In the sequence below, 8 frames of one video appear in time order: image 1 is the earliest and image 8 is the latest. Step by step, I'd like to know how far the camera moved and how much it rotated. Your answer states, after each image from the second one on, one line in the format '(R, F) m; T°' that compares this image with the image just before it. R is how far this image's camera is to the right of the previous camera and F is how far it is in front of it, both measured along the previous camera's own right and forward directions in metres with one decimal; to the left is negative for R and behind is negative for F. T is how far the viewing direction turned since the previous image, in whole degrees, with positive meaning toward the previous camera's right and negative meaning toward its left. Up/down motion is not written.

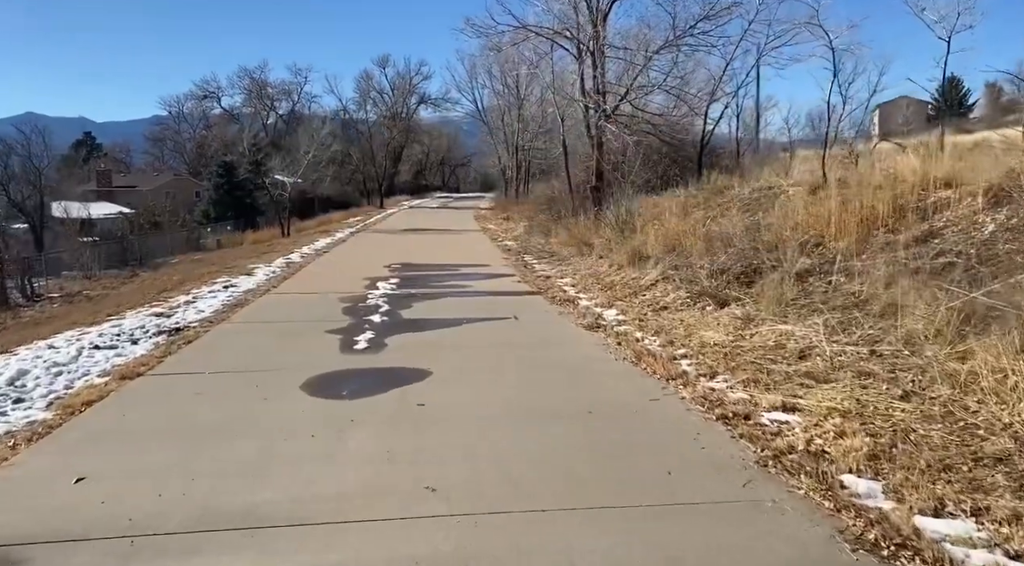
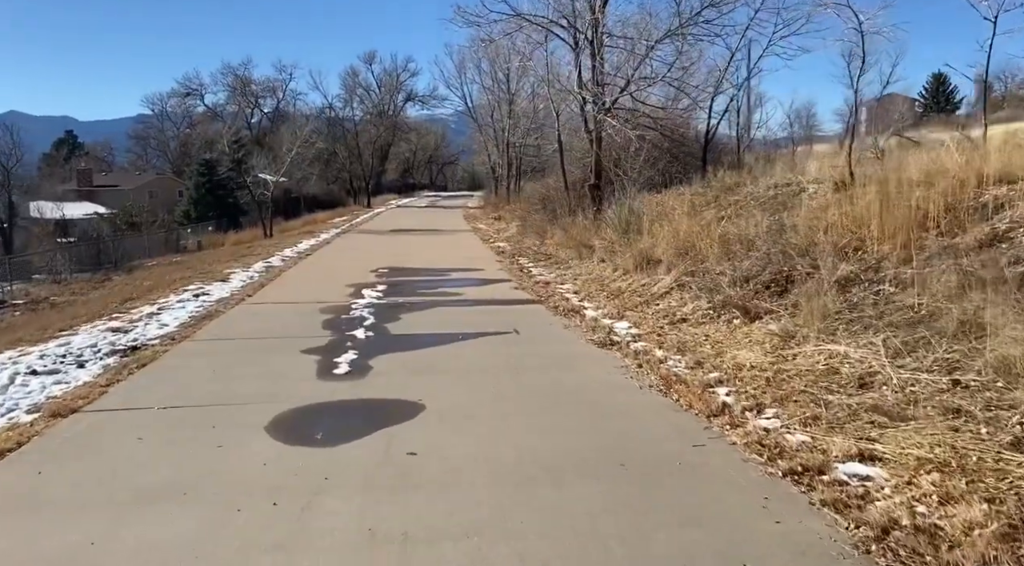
(-0.1, +0.9) m; +1°
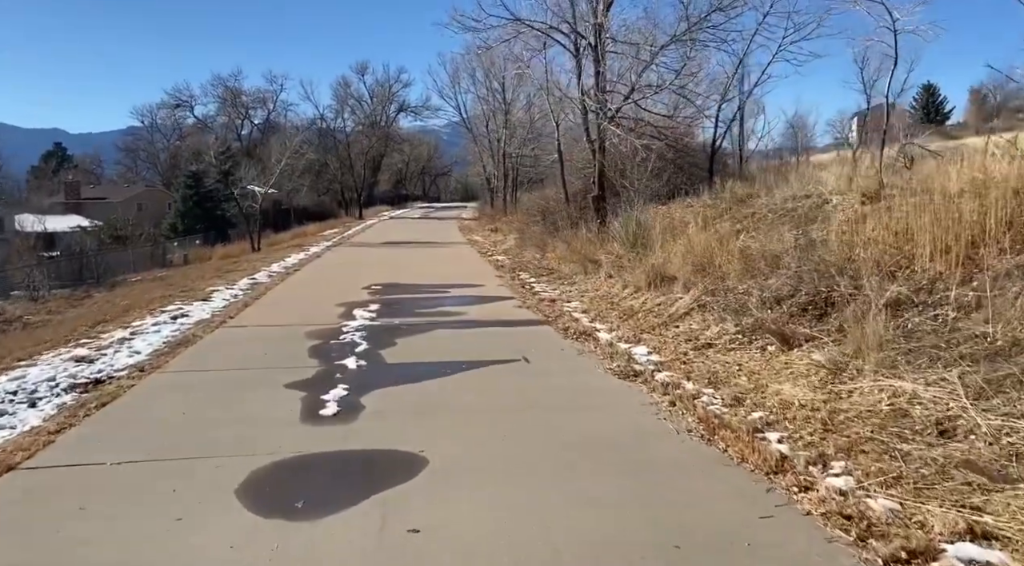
(-0.1, +0.8) m; +1°
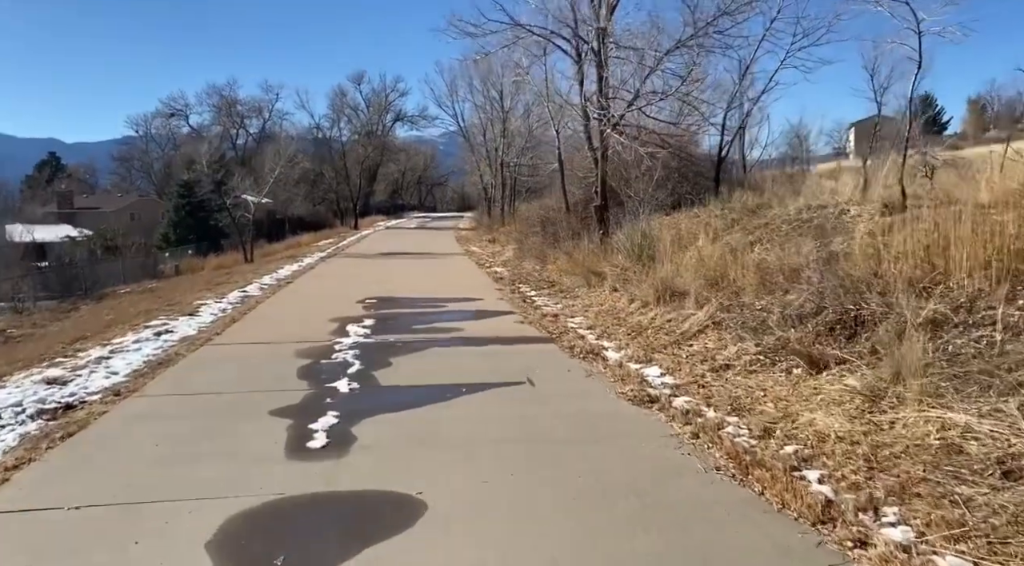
(-0.1, +0.5) m; 0°
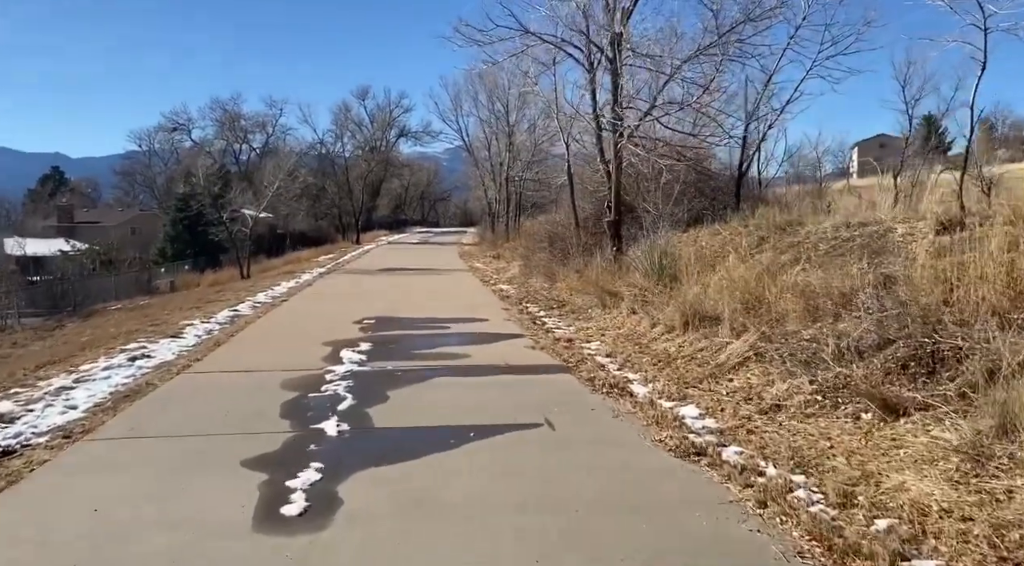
(-0.1, +0.9) m; 0°
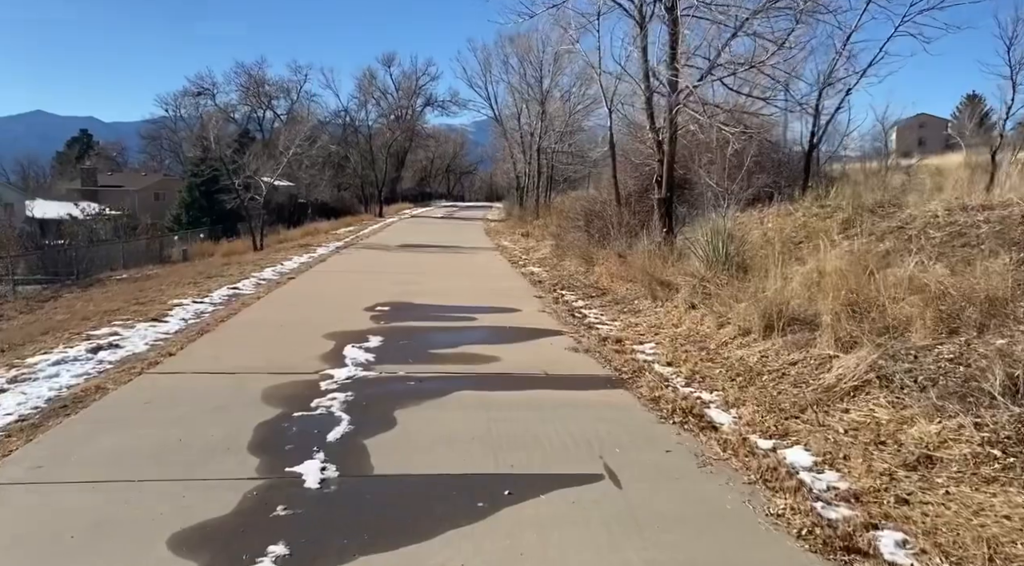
(-0.2, +1.6) m; -2°
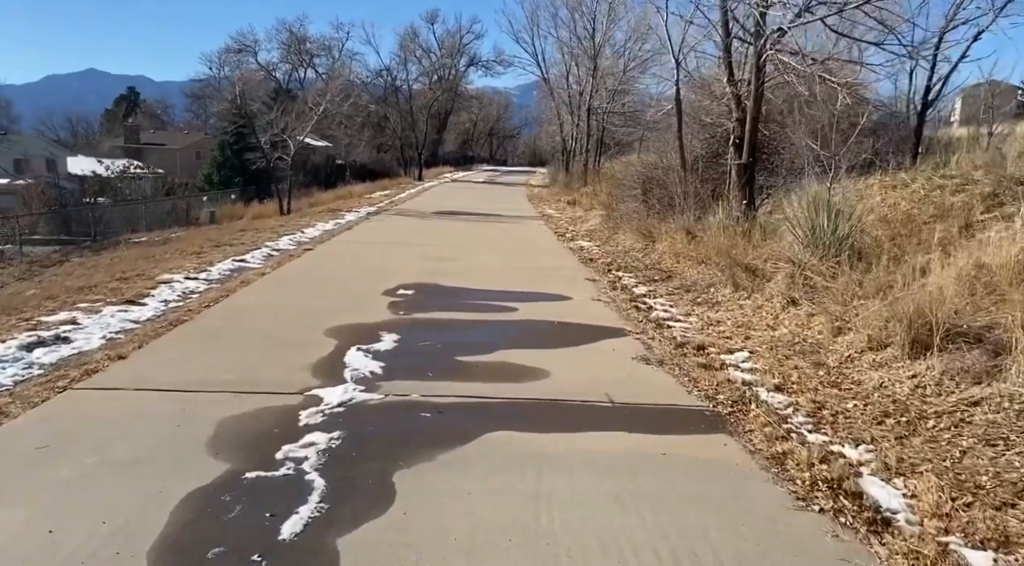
(-0.1, +1.8) m; -3°
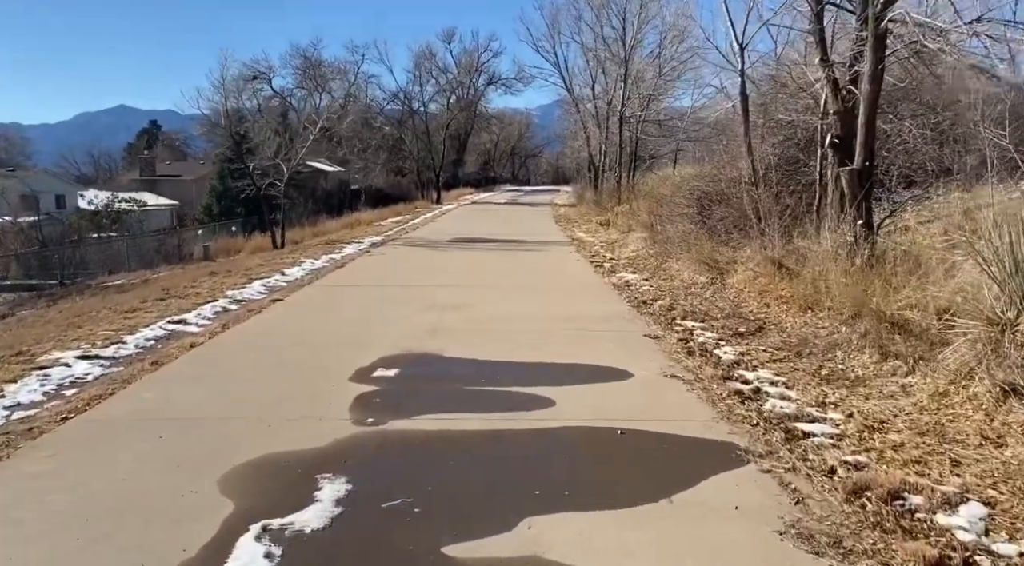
(0.0, +2.7) m; -2°
